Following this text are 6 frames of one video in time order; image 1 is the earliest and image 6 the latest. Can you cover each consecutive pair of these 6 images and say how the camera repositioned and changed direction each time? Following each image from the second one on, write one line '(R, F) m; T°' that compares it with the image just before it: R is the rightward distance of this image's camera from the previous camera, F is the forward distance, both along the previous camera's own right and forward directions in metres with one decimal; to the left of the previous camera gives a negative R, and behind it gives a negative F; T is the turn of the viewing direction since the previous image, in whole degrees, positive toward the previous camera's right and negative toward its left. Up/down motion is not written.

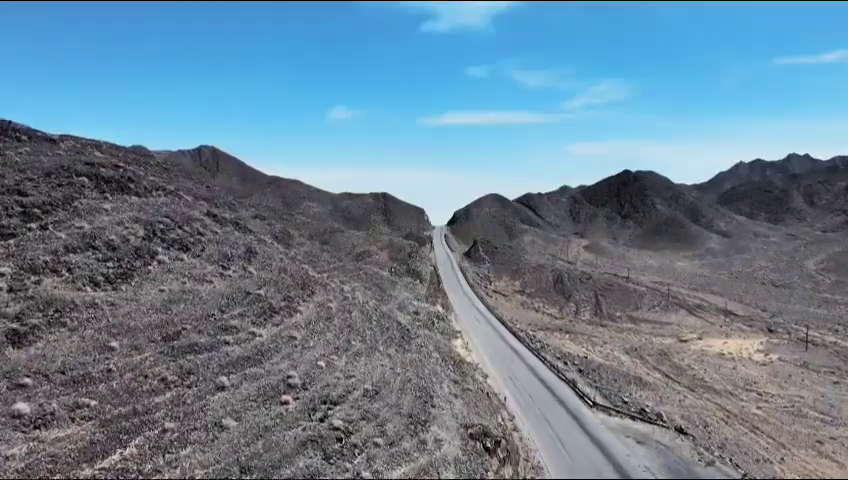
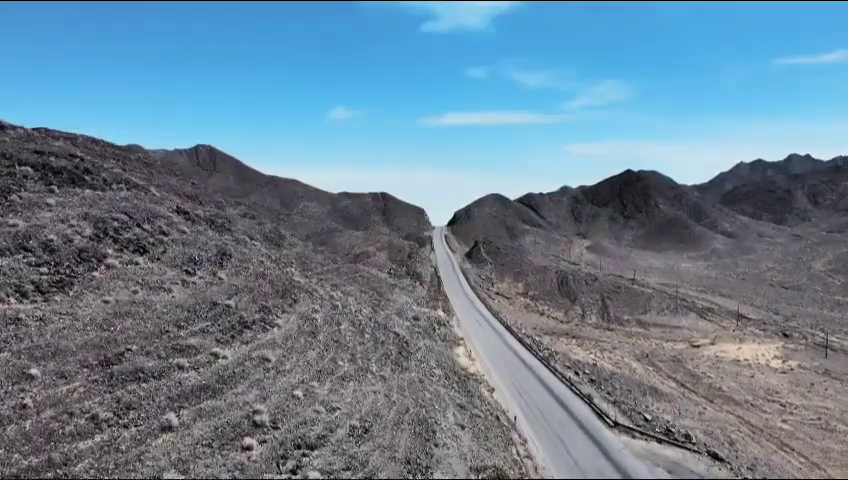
(0.0, +2.3) m; 0°
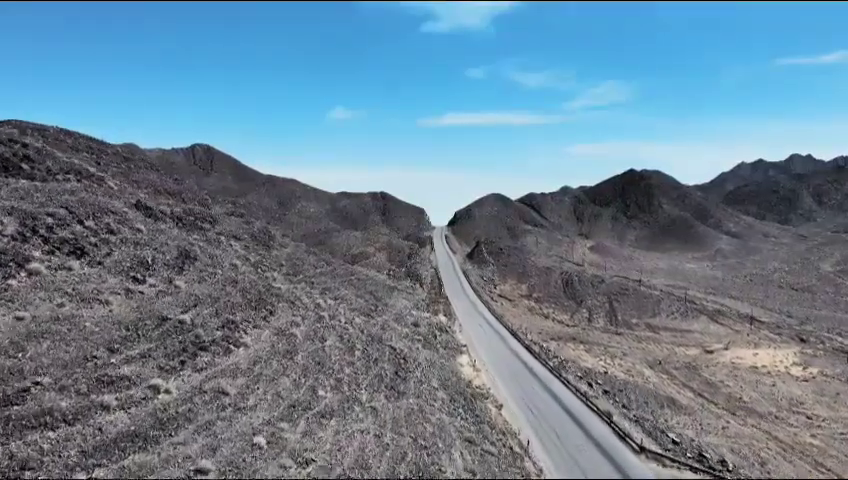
(0.0, +2.3) m; 0°
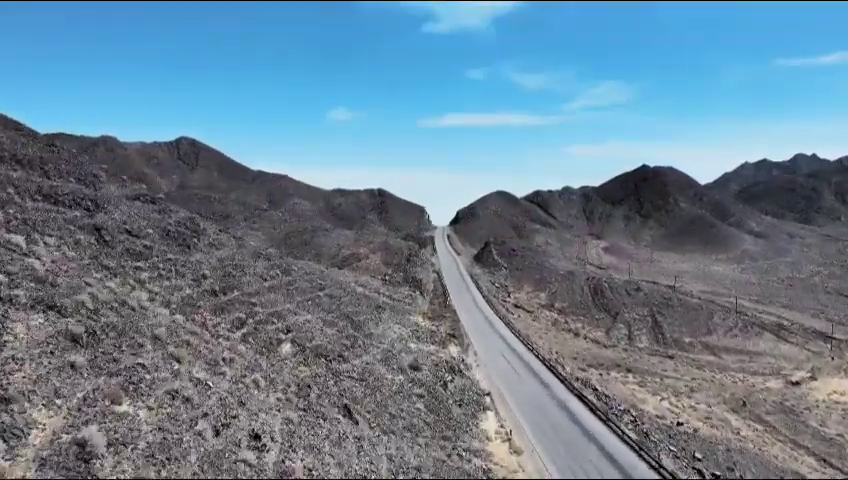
(-0.1, +10.5) m; 0°
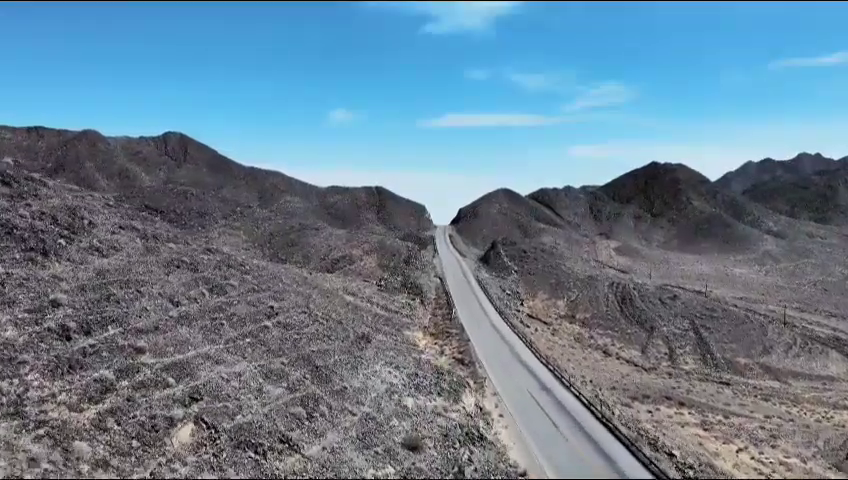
(-0.1, +7.4) m; 0°
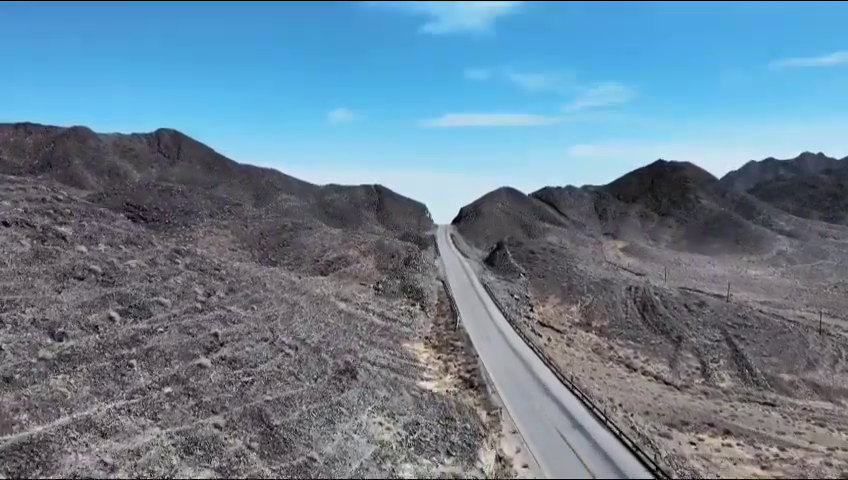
(-0.1, +4.2) m; 0°
